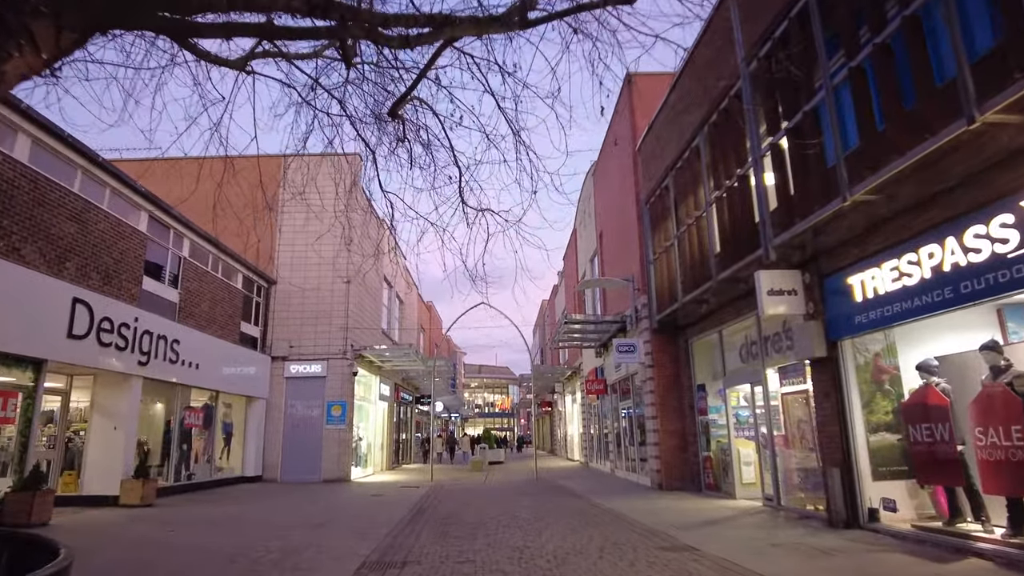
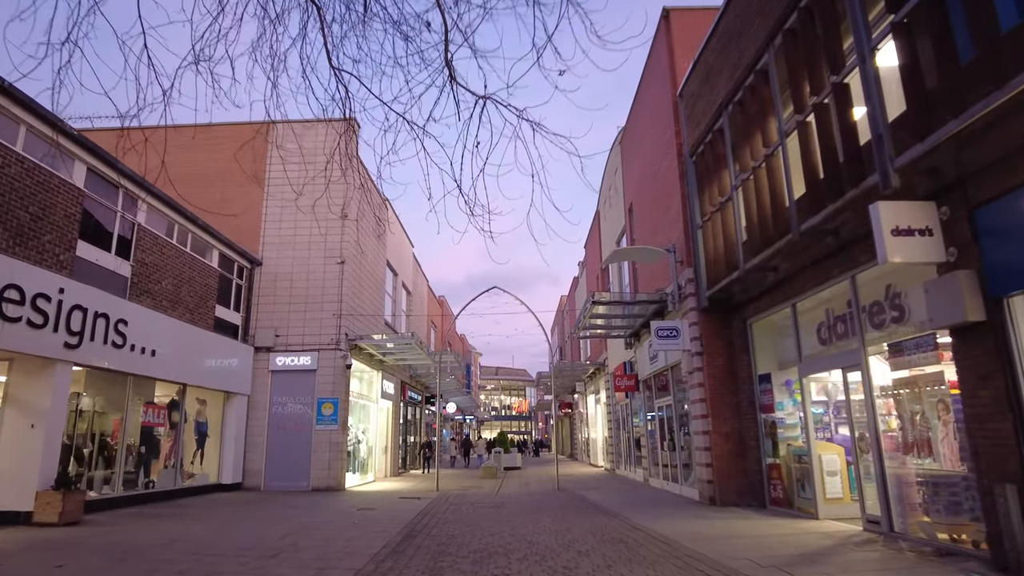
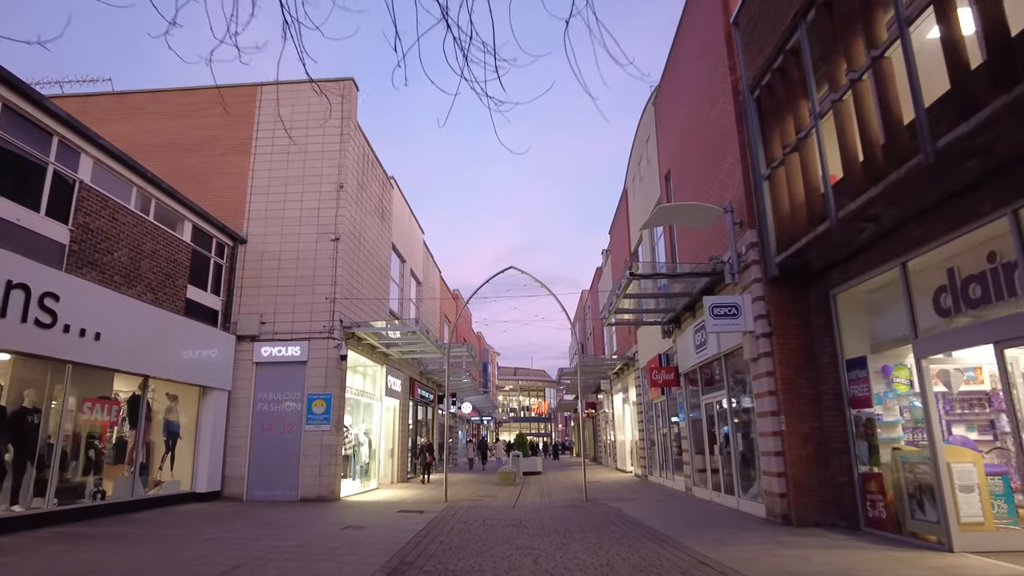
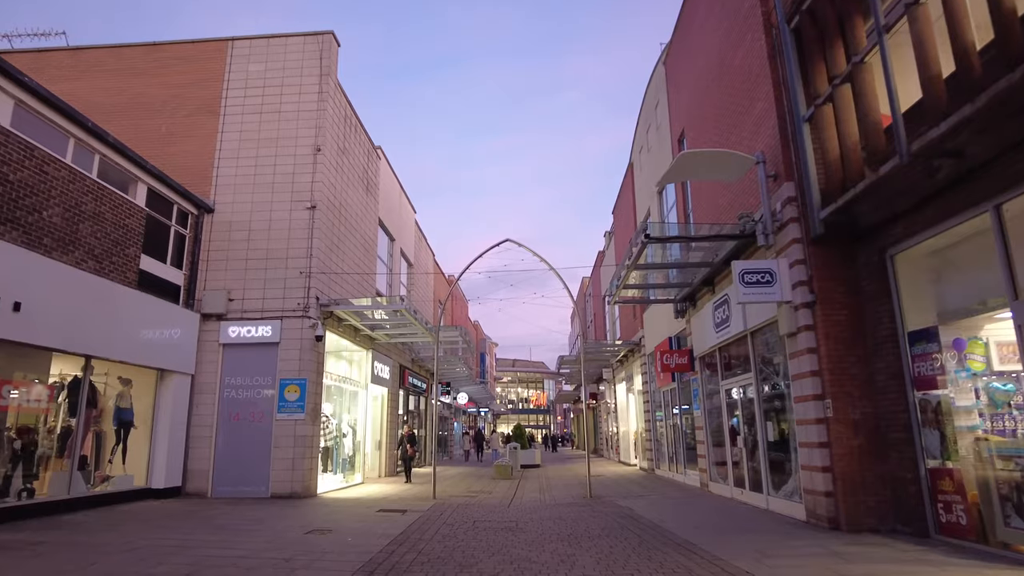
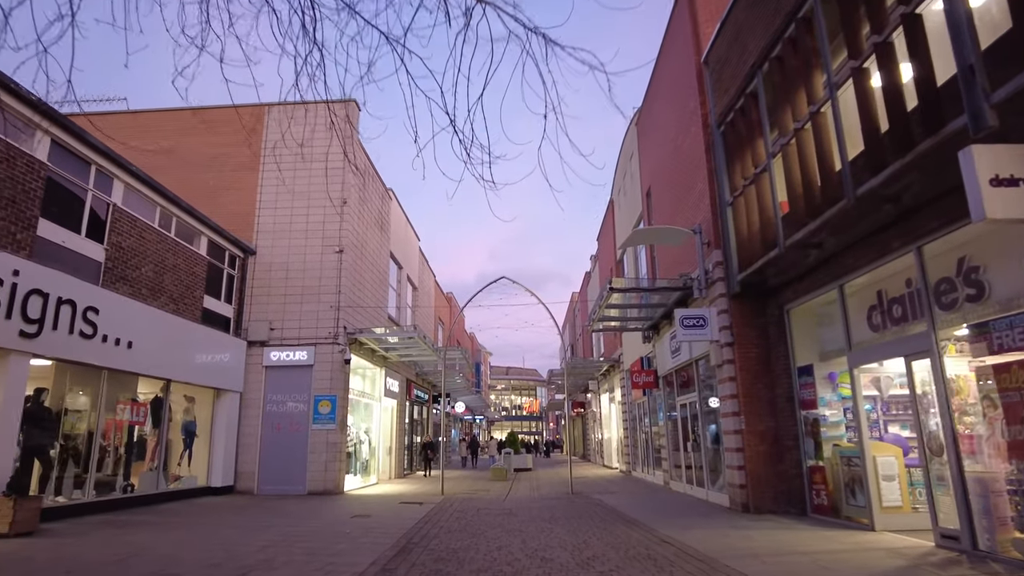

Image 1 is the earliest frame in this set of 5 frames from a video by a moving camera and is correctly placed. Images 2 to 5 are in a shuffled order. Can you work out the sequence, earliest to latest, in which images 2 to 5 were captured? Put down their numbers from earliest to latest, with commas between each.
2, 5, 3, 4
